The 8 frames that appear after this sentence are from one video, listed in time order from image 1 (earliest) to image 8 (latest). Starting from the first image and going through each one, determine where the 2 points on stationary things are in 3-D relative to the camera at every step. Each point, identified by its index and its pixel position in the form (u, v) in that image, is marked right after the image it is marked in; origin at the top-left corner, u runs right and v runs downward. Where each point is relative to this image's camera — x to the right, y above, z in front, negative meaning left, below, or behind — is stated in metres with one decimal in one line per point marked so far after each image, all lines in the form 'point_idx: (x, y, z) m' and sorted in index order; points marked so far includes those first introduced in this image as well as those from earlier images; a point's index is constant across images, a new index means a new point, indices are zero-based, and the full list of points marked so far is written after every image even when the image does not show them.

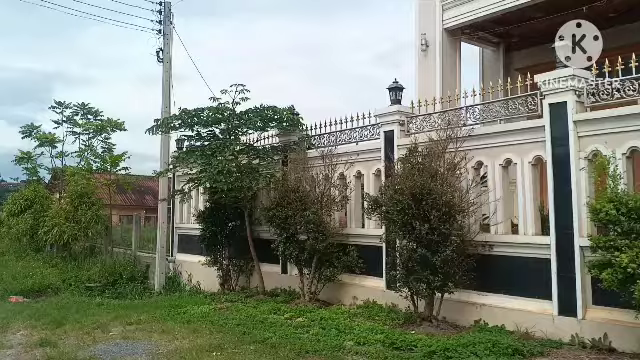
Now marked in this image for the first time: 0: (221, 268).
0: (-1.5, -1.4, +12.4) m
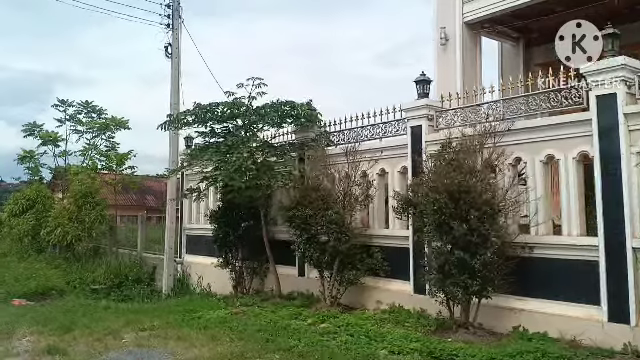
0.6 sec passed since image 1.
0: (-1.3, -1.4, +11.9) m
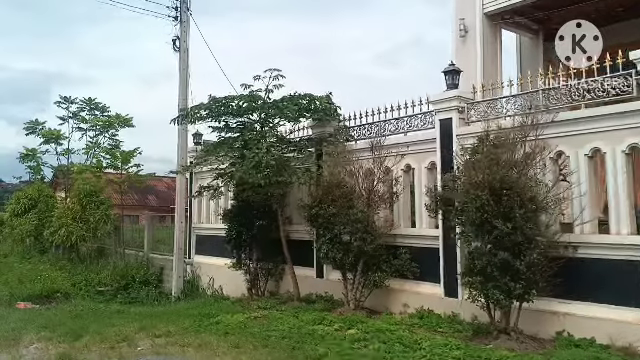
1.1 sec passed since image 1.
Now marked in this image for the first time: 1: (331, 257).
0: (-1.0, -1.3, +11.4) m
1: (+0.1, -0.9, +8.9) m
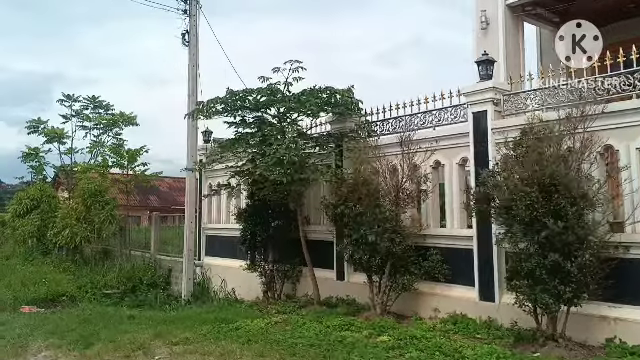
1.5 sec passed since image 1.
0: (-0.8, -1.3, +10.9) m
1: (+0.4, -0.8, +8.4) m
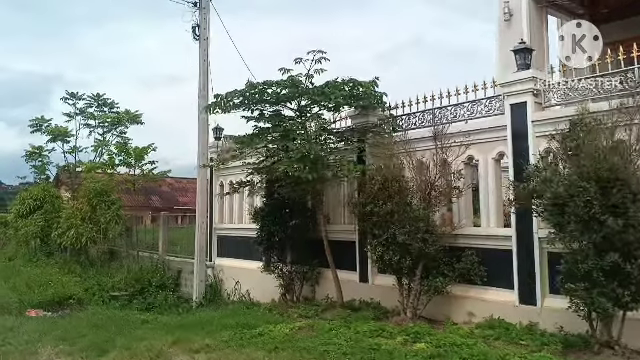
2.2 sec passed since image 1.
0: (-0.5, -1.3, +10.5) m
1: (+0.7, -0.8, +7.9) m
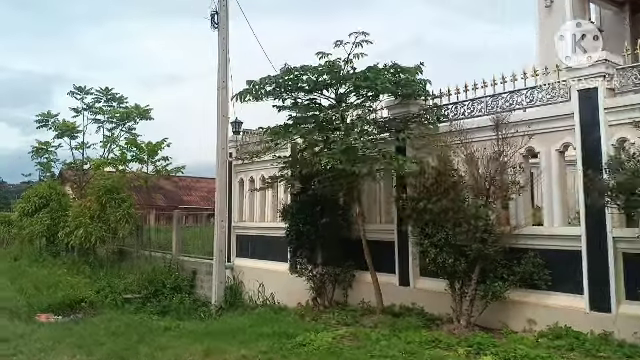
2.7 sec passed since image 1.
0: (-0.1, -1.2, +9.7) m
1: (+1.1, -0.7, +7.2) m
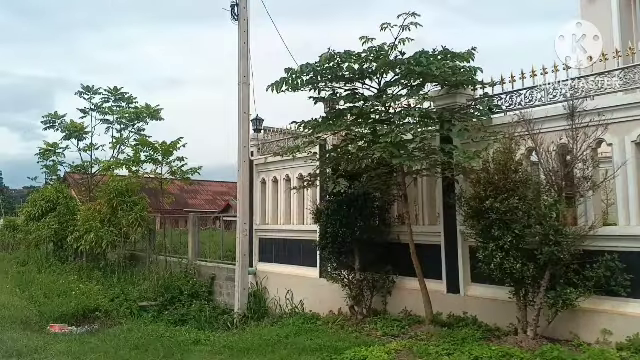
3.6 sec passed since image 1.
0: (+0.3, -1.2, +9.0) m
1: (+1.5, -0.7, +6.5) m
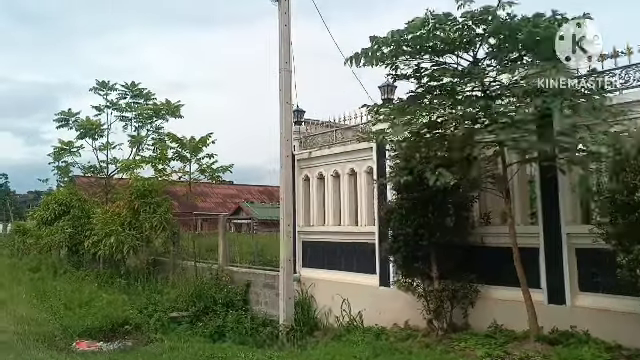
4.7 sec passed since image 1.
0: (+1.0, -1.1, +7.8) m
1: (+2.2, -0.6, +5.3) m
